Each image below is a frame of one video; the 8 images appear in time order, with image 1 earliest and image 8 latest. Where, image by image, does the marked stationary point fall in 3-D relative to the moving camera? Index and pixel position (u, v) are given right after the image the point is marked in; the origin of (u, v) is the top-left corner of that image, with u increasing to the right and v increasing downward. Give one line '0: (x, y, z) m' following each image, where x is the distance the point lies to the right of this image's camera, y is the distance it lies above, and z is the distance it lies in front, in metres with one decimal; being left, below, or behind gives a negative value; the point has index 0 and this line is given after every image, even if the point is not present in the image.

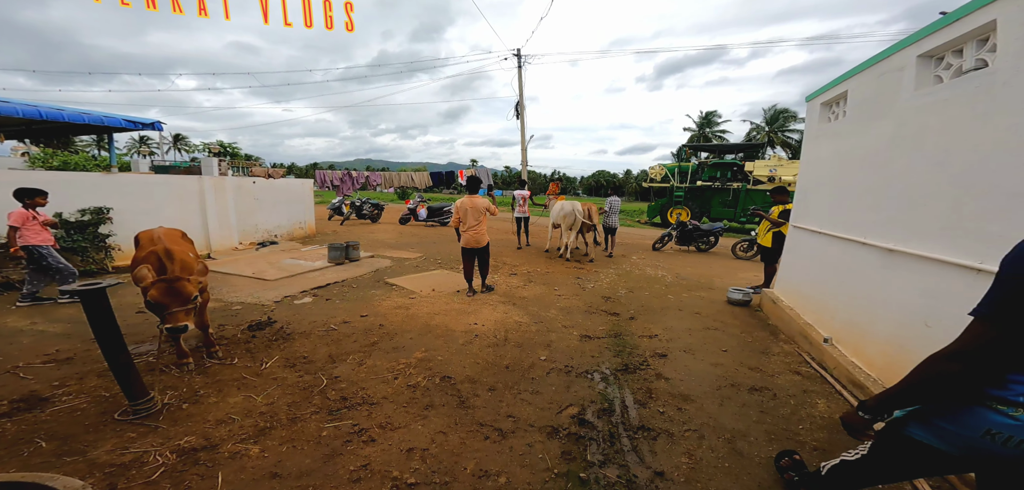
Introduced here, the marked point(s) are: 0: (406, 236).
0: (-2.7, +0.2, +9.4) m
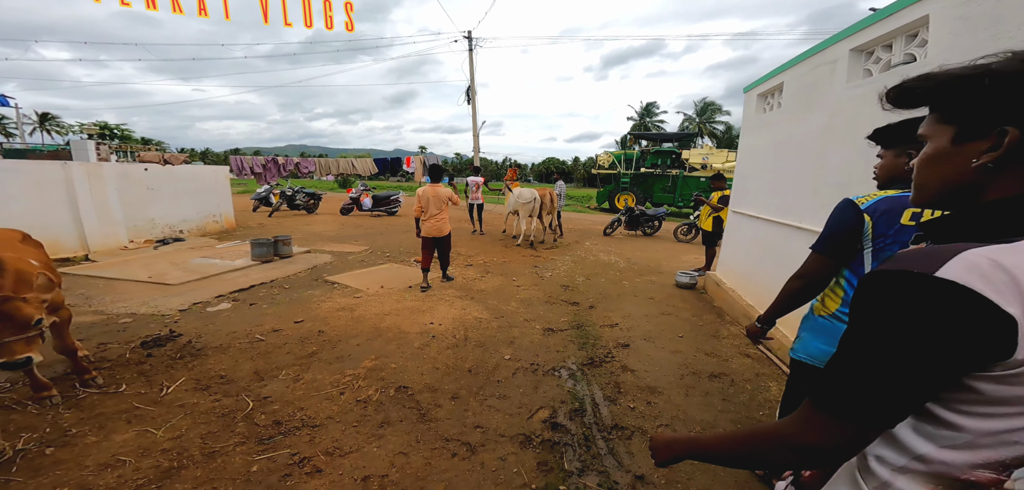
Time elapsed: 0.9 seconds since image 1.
0: (-3.8, +0.4, +8.6) m
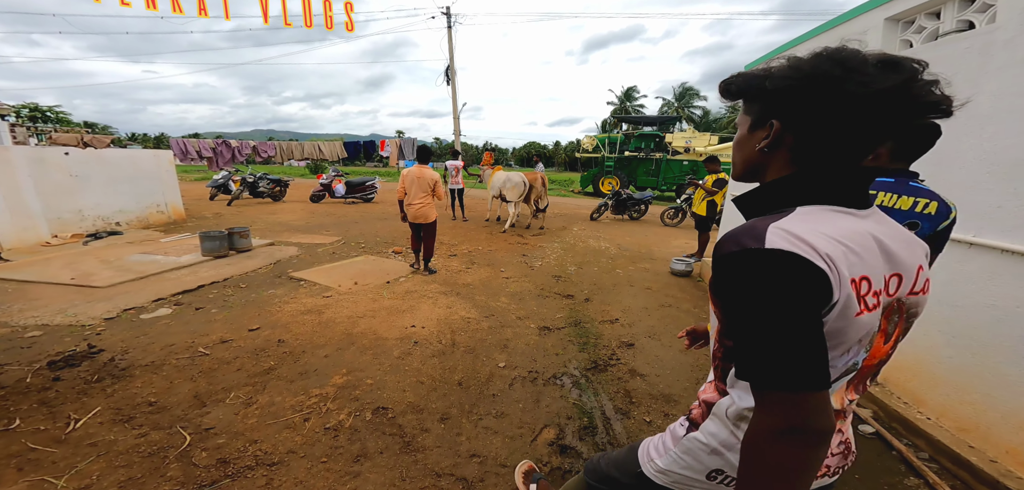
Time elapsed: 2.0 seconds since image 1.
0: (-4.2, +0.6, +7.9) m
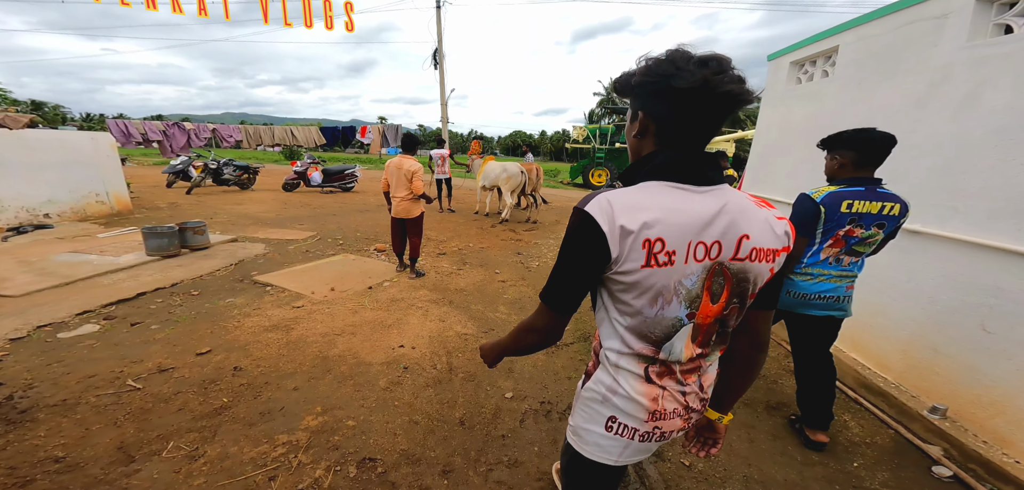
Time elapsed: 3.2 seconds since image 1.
0: (-4.3, +0.7, +7.1) m
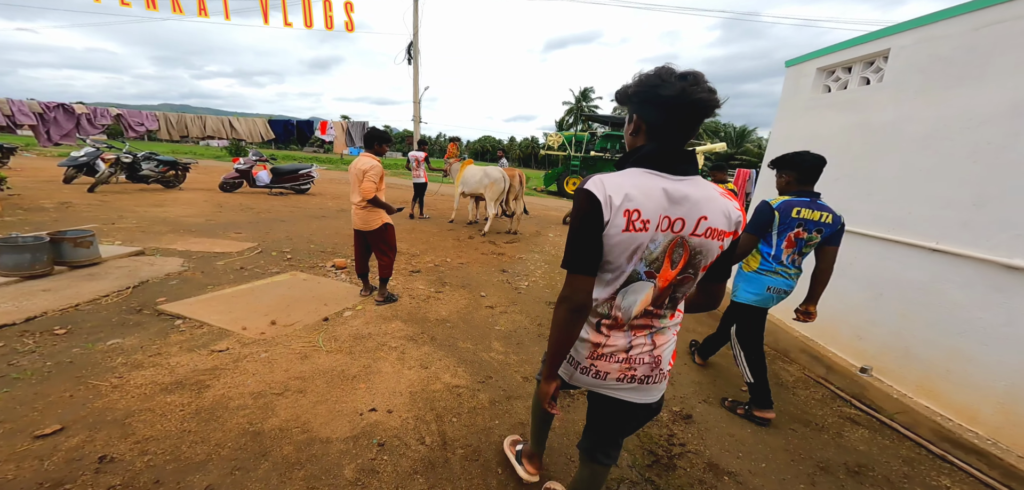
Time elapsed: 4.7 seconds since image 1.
0: (-4.7, +0.6, +6.0) m
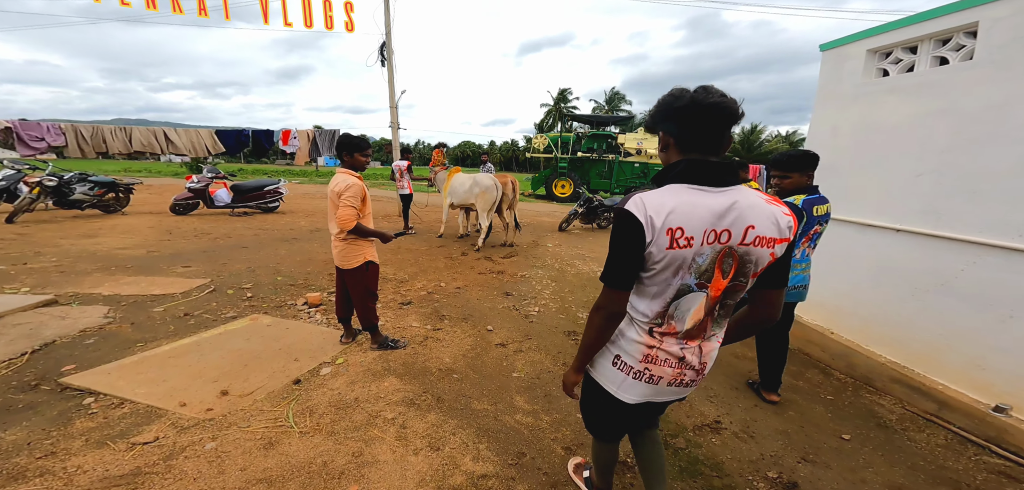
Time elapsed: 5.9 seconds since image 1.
0: (-4.8, +0.1, +5.1) m
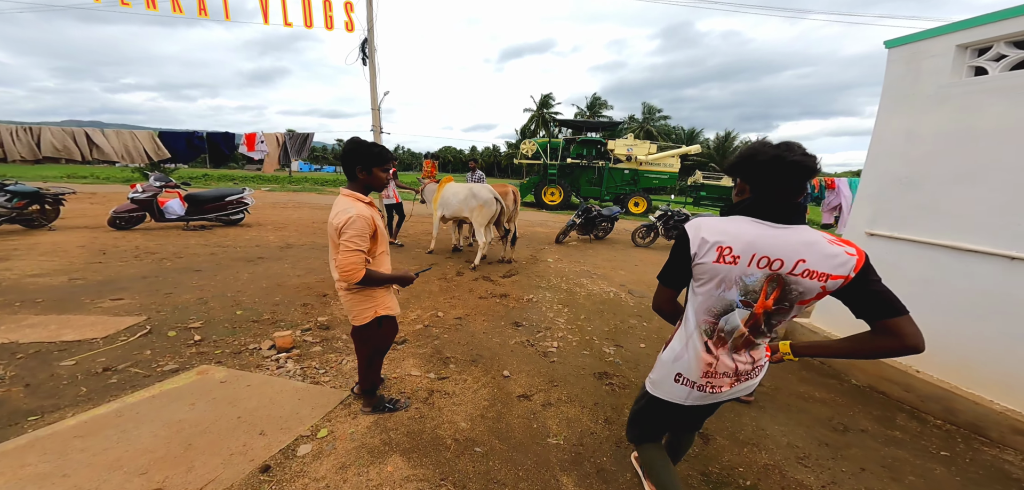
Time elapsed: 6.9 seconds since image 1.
0: (-4.7, -0.2, +4.3) m
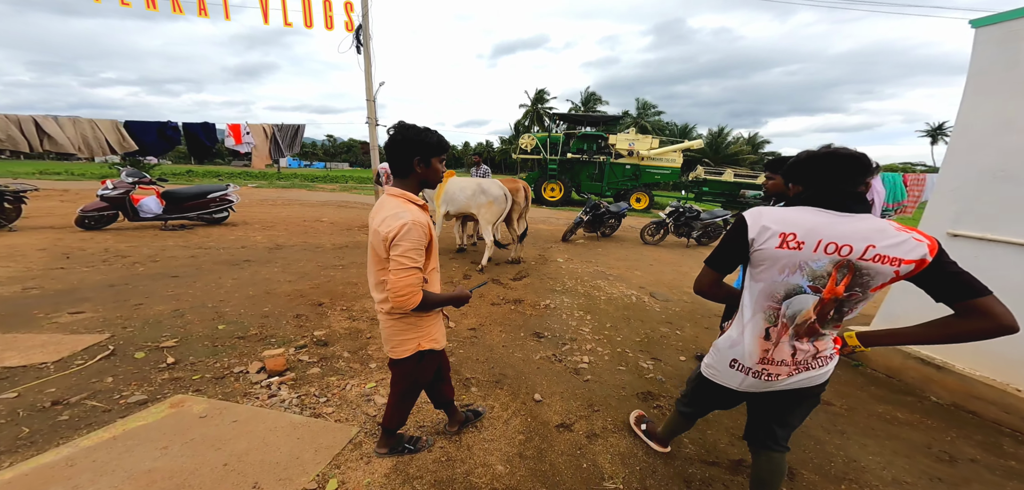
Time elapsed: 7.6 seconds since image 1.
0: (-4.6, -0.2, +3.8) m
